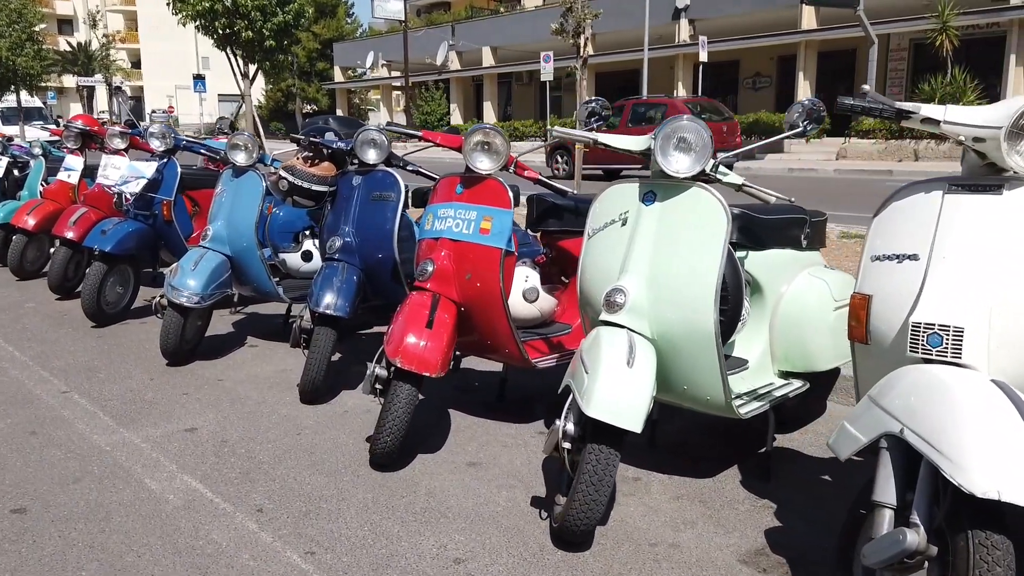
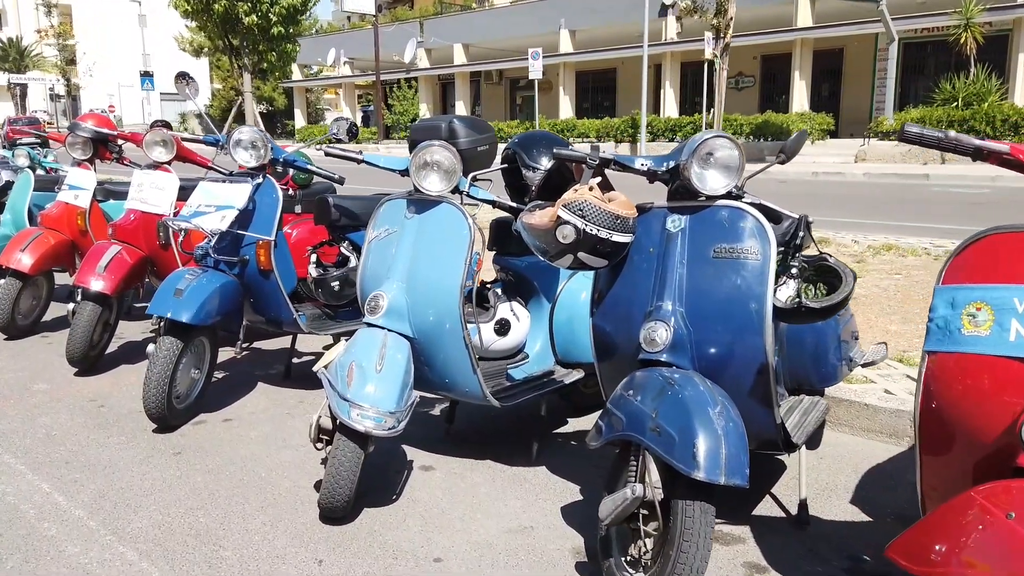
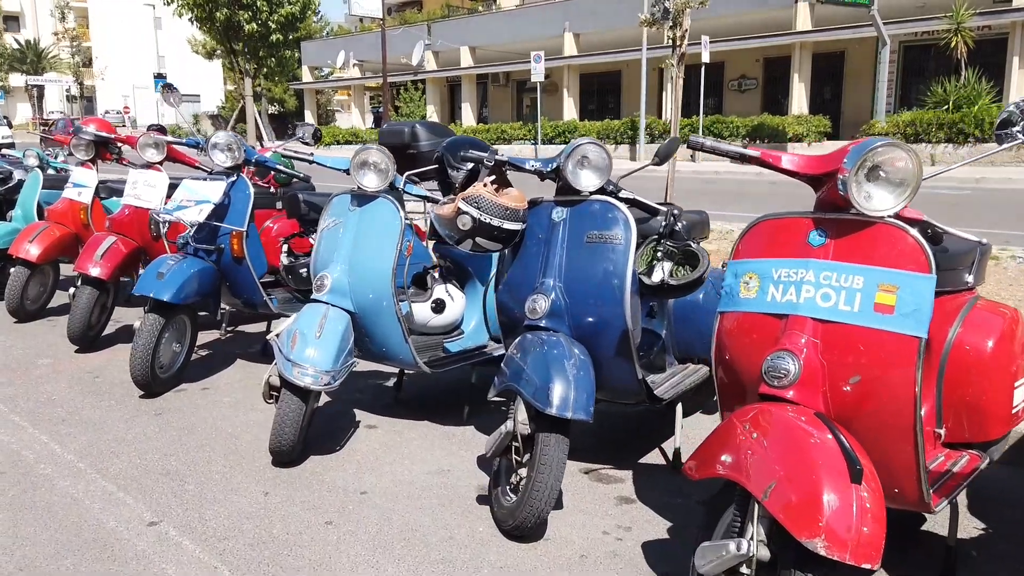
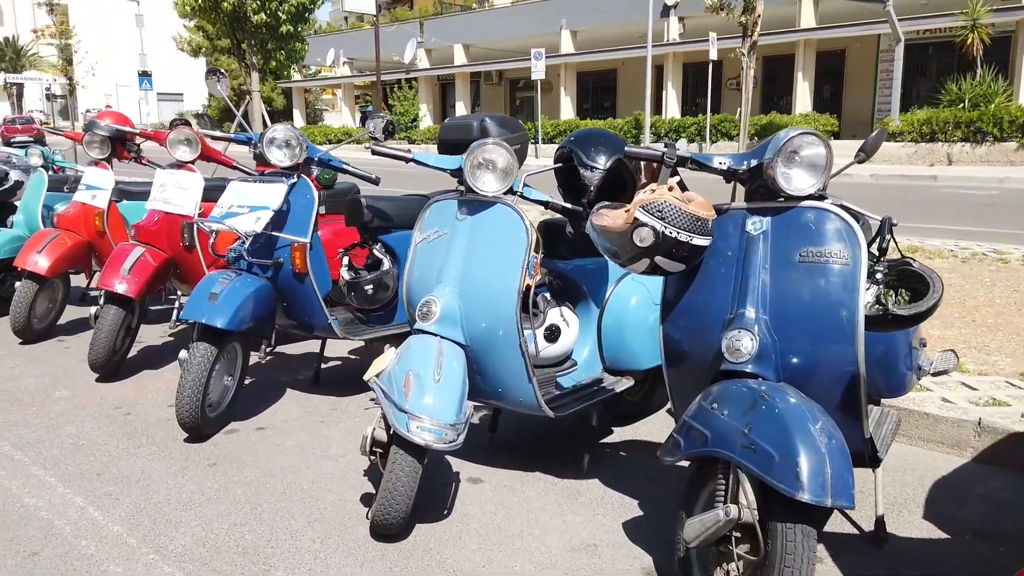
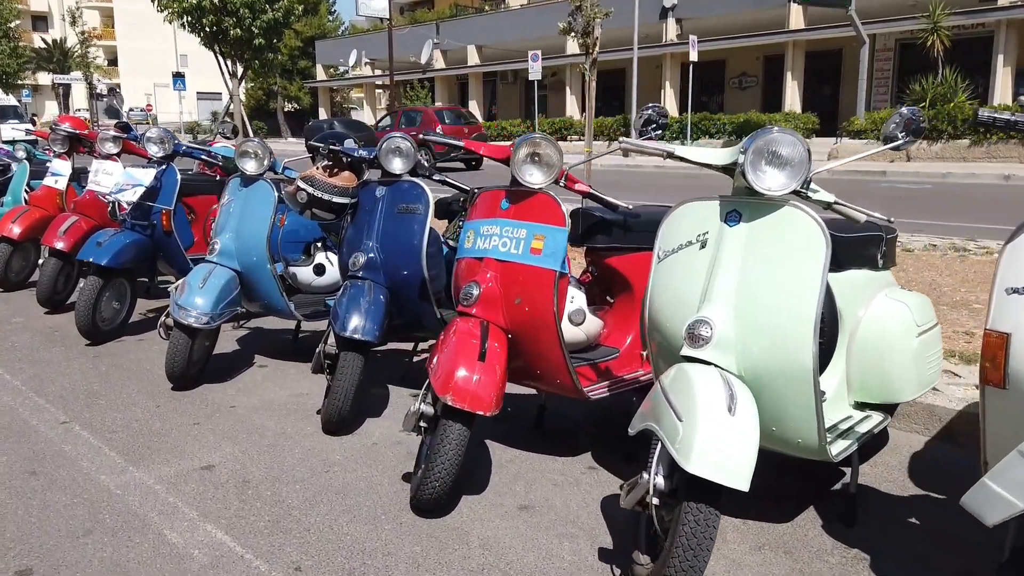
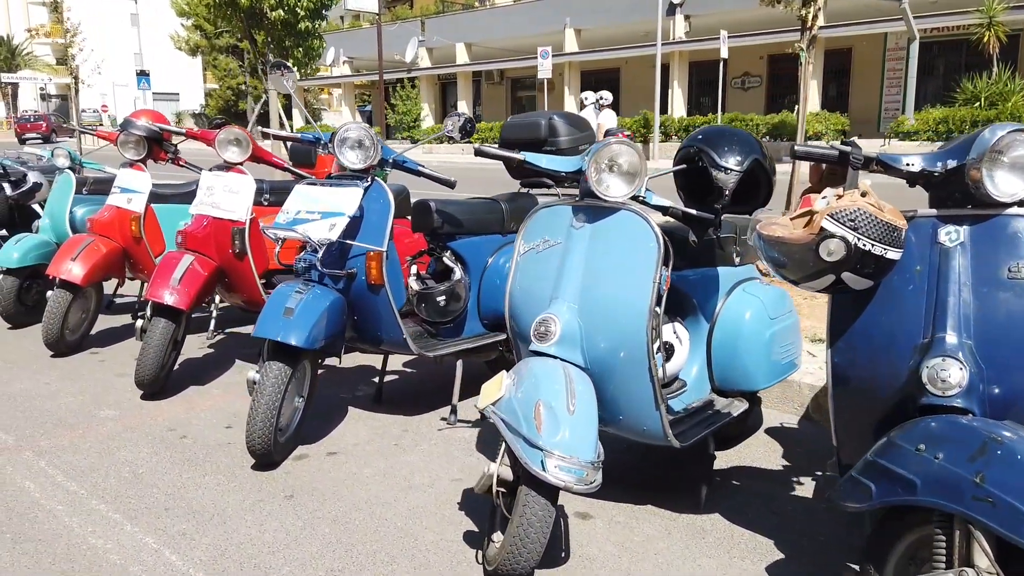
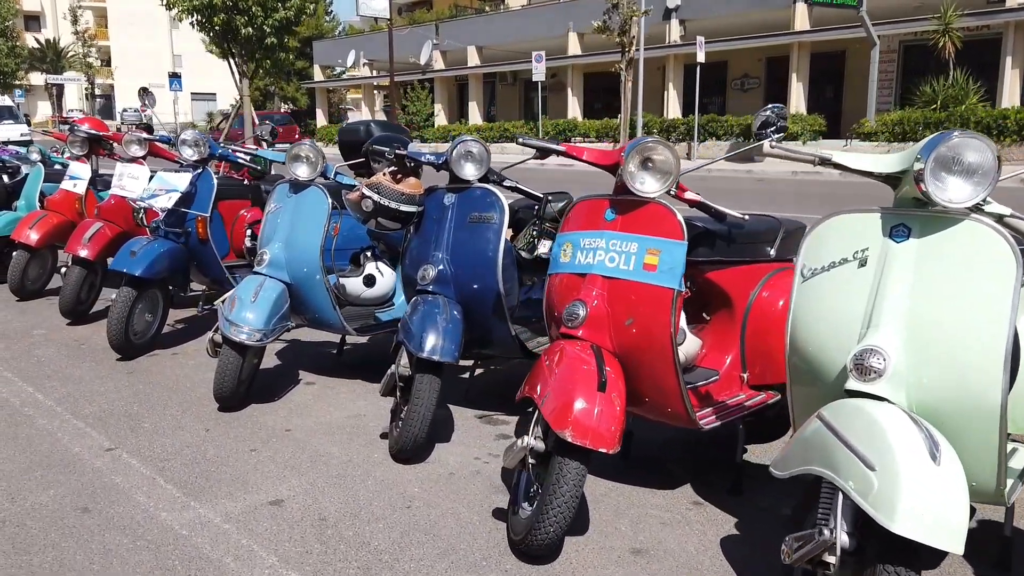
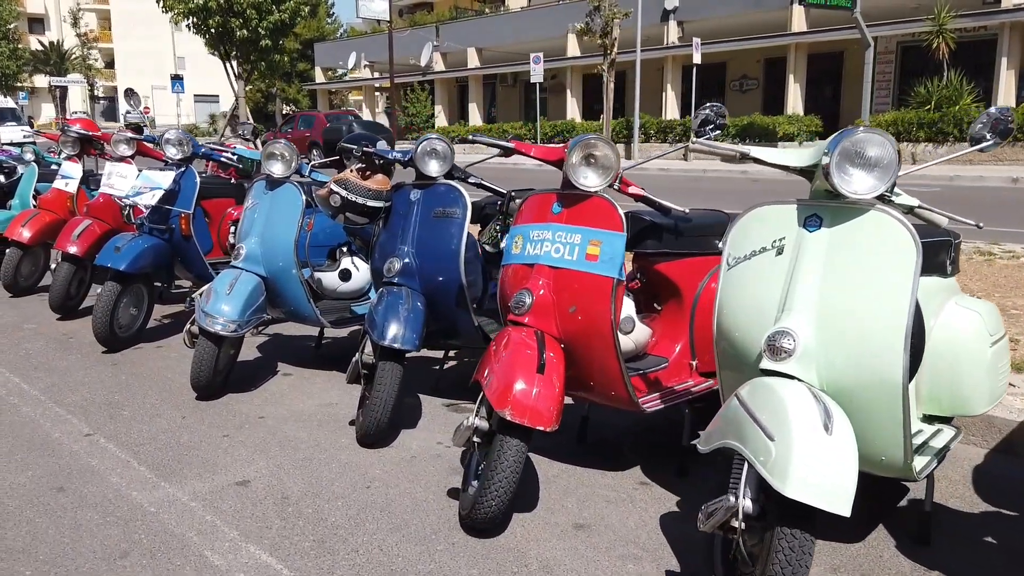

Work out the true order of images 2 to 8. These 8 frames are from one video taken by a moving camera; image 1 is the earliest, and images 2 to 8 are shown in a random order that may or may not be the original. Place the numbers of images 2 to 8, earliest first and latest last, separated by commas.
5, 8, 7, 3, 2, 4, 6
